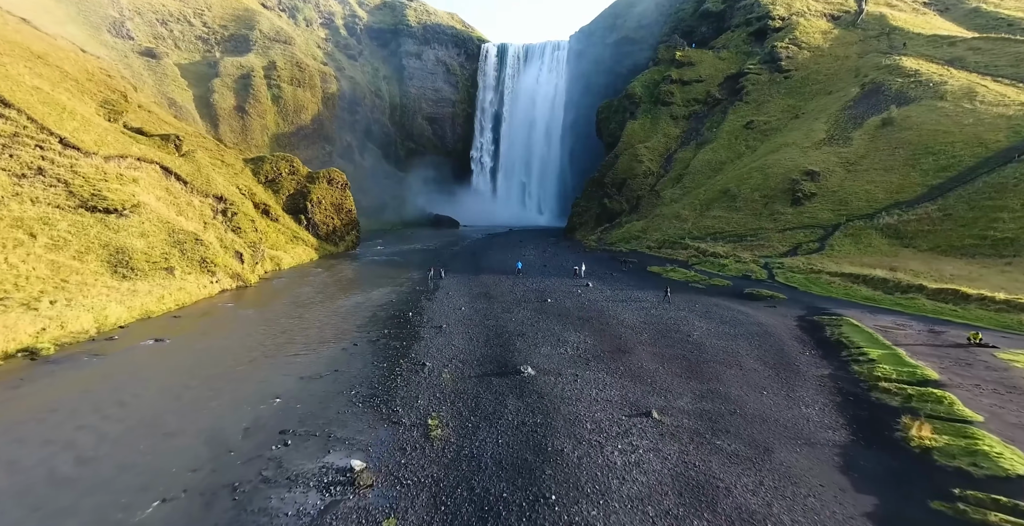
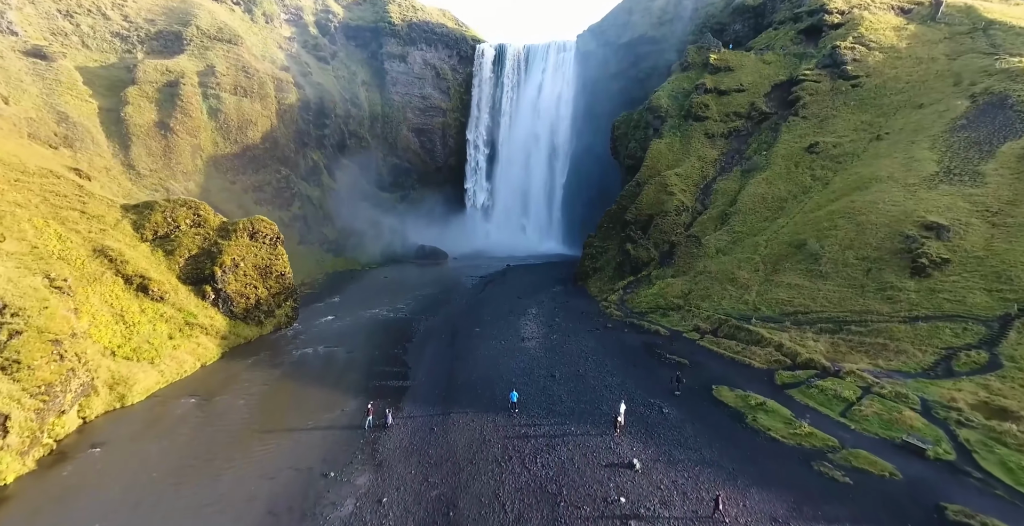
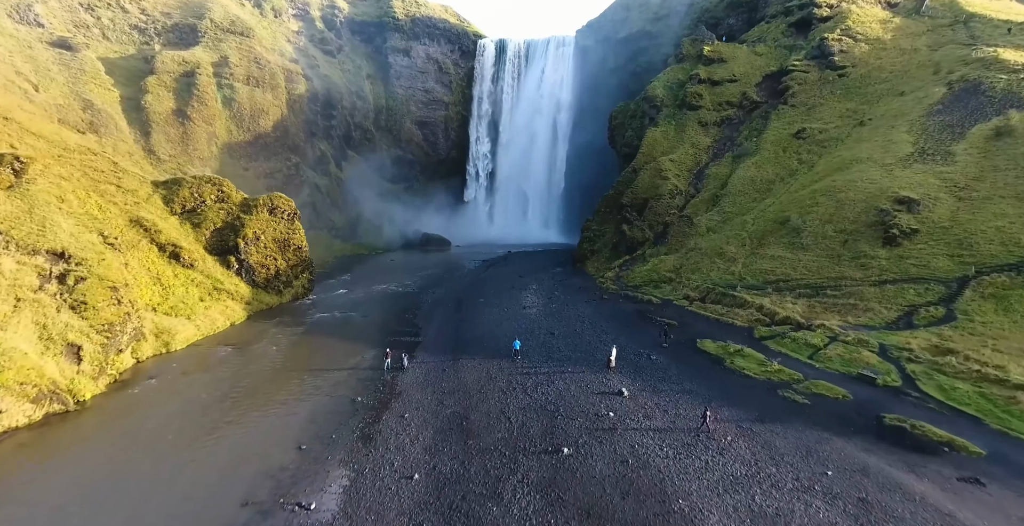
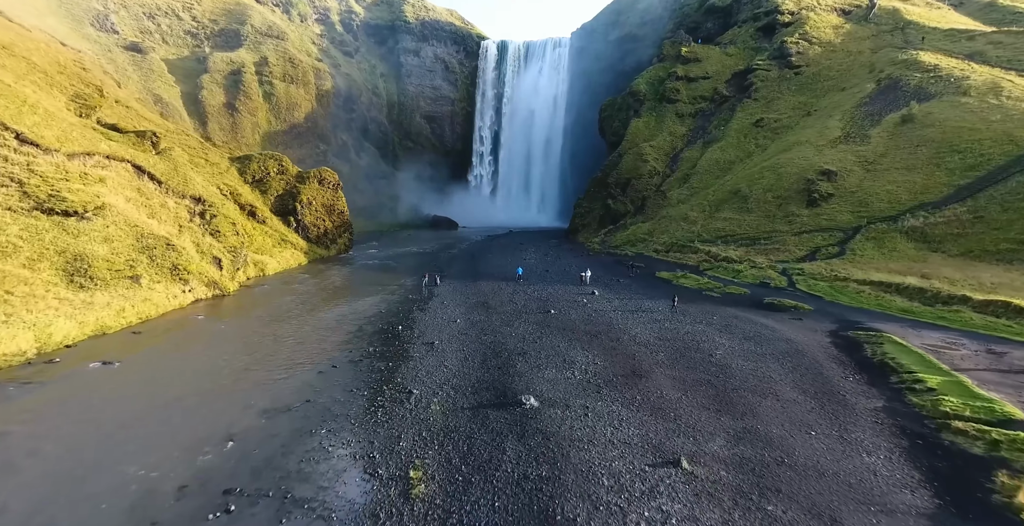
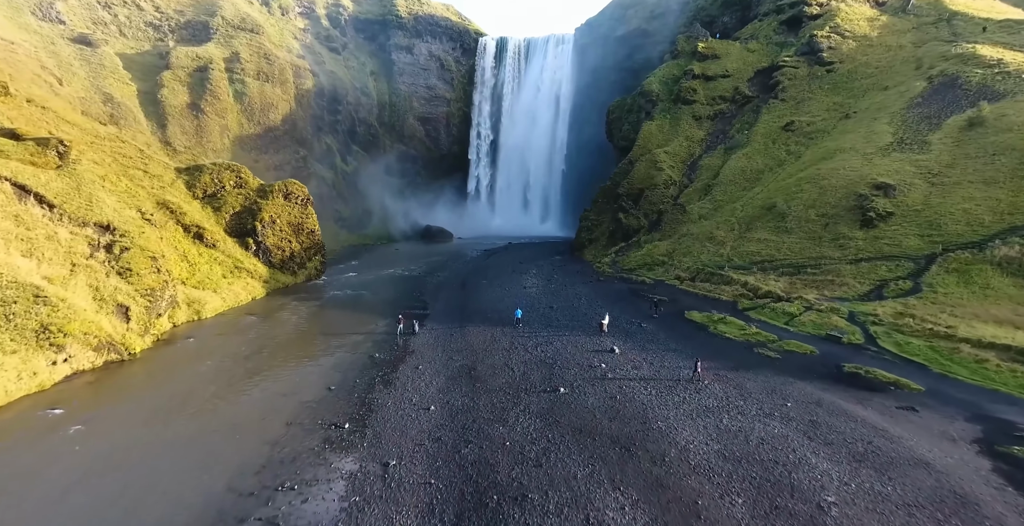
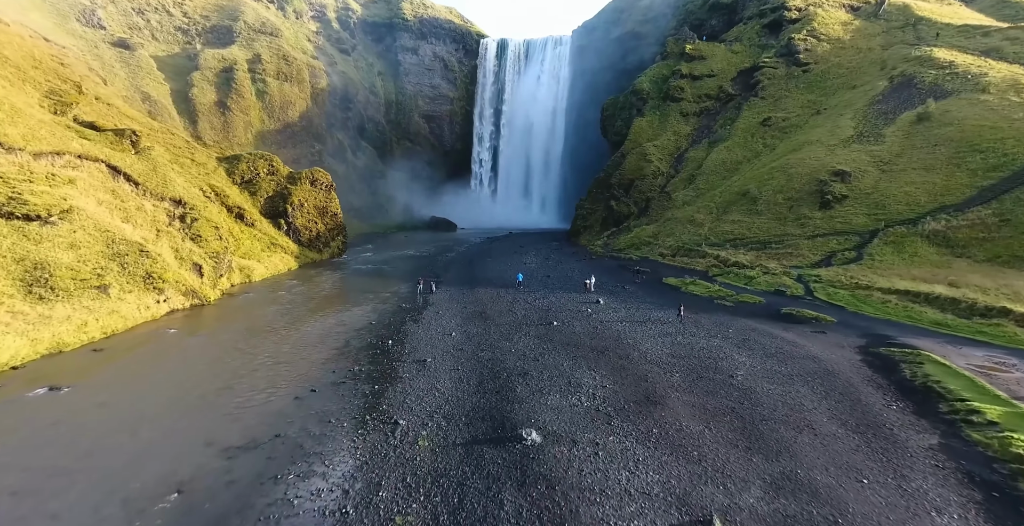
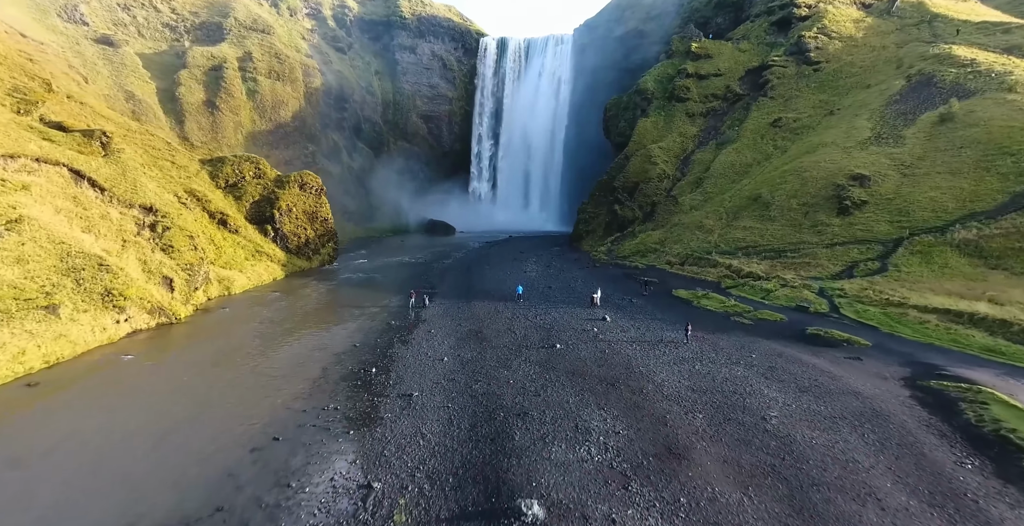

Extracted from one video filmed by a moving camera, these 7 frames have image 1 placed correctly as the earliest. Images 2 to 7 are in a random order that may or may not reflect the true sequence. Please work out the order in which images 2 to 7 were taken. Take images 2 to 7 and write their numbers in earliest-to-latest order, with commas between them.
4, 6, 7, 5, 3, 2
